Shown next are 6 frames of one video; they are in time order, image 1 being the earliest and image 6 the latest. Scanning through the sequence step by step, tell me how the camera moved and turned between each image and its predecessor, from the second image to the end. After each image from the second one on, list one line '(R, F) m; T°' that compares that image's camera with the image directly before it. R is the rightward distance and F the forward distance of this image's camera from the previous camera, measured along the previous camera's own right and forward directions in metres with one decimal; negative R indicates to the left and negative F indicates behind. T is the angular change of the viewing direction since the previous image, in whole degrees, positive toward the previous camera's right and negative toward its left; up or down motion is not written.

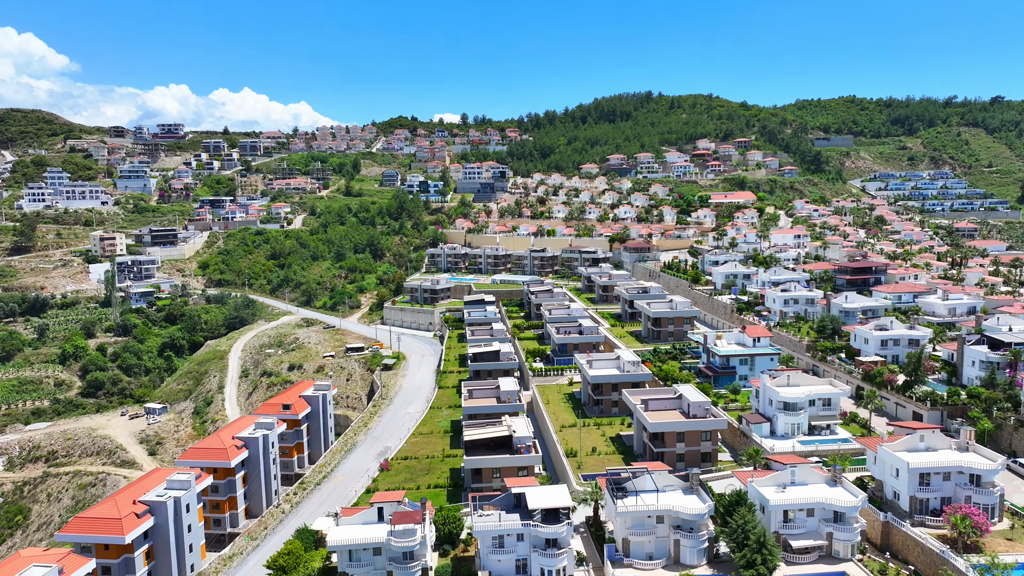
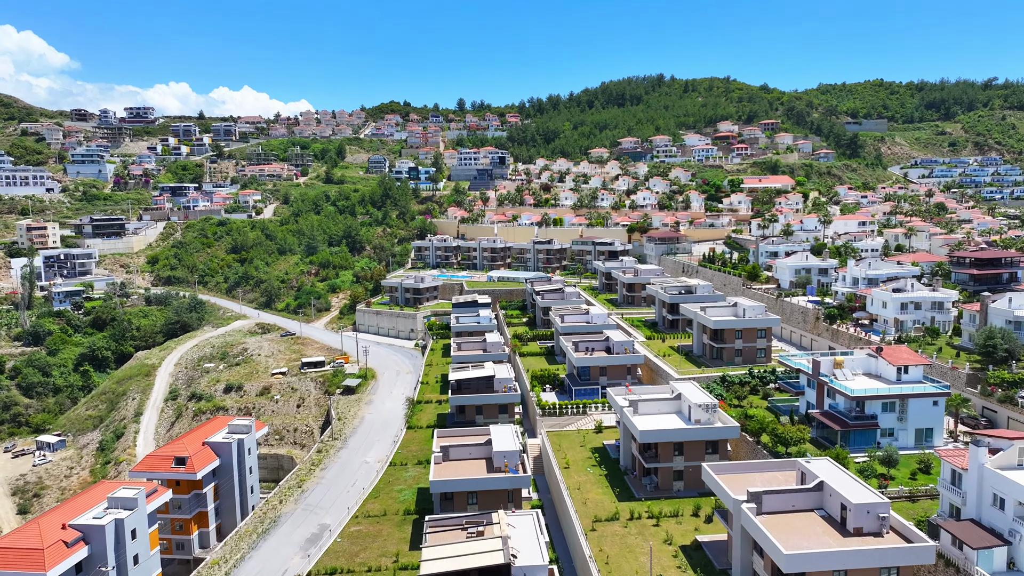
(+0.1, +23.5) m; 0°
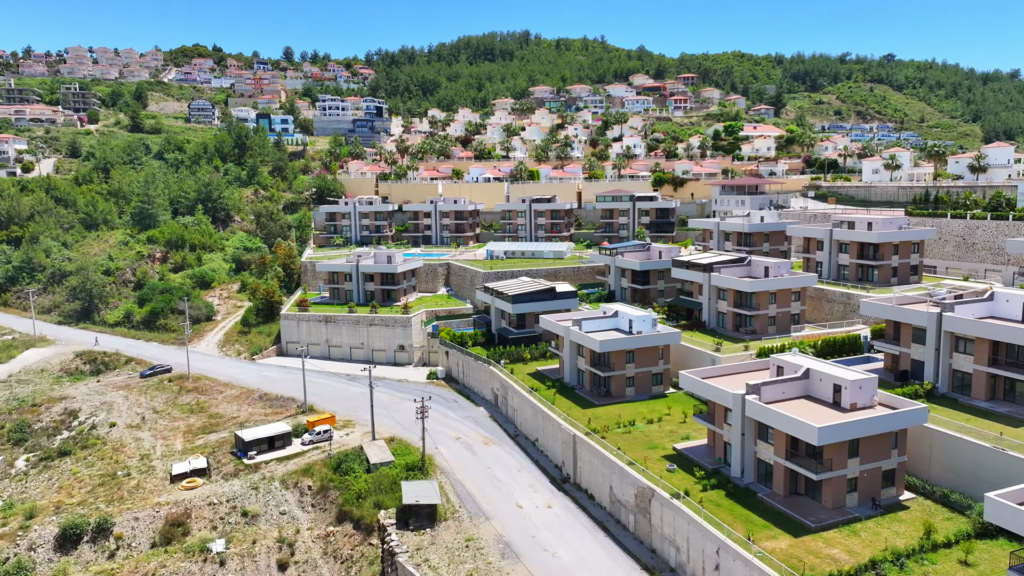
(-23.0, +46.4) m; +17°
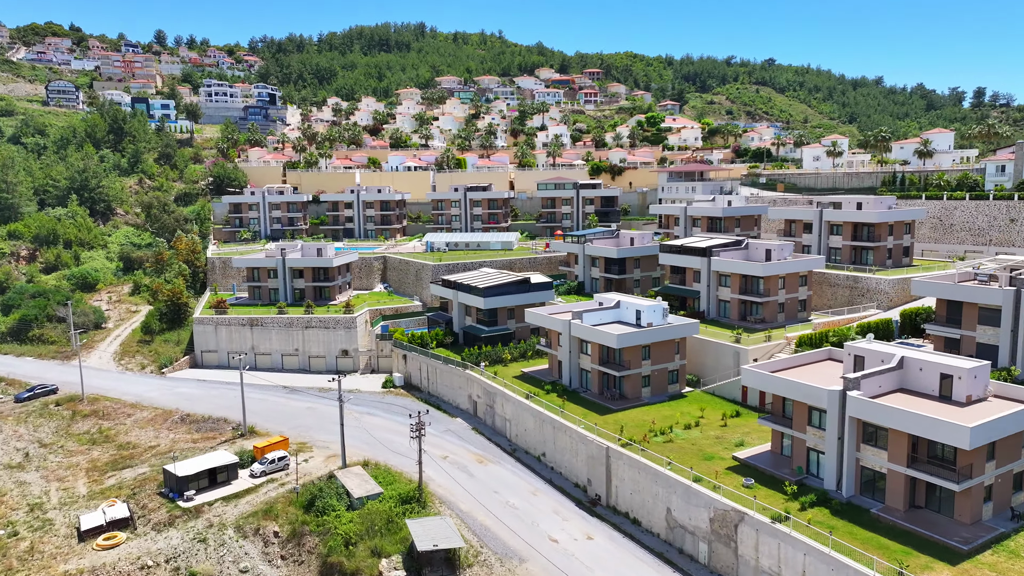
(-5.4, +6.9) m; +9°
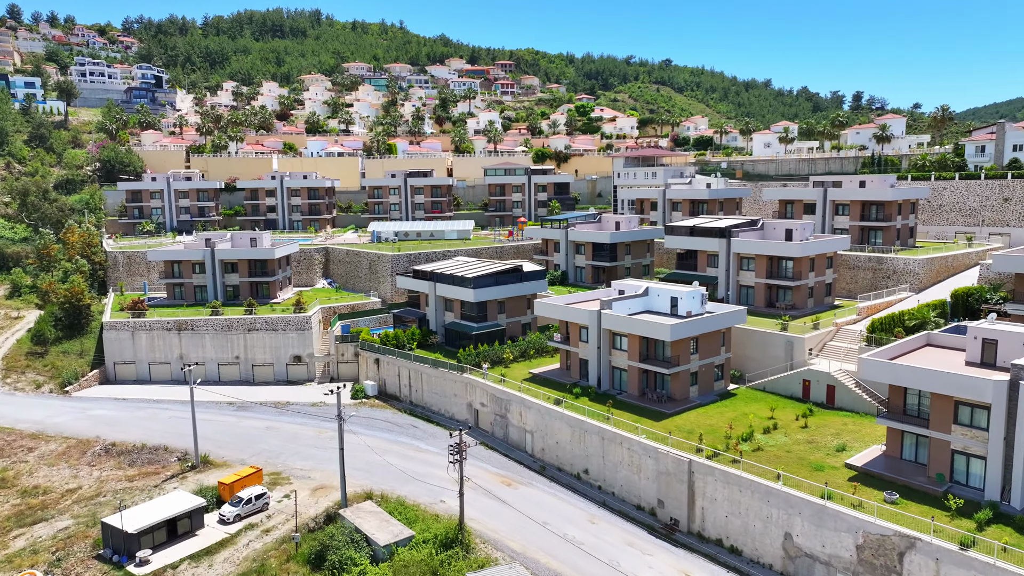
(-5.7, +6.5) m; +9°
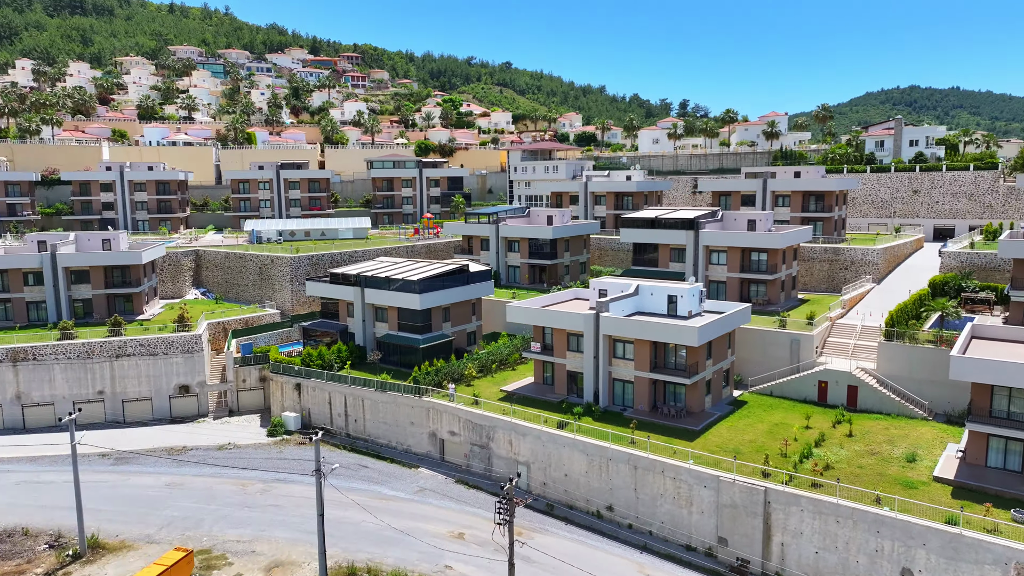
(-5.6, +6.2) m; +14°
